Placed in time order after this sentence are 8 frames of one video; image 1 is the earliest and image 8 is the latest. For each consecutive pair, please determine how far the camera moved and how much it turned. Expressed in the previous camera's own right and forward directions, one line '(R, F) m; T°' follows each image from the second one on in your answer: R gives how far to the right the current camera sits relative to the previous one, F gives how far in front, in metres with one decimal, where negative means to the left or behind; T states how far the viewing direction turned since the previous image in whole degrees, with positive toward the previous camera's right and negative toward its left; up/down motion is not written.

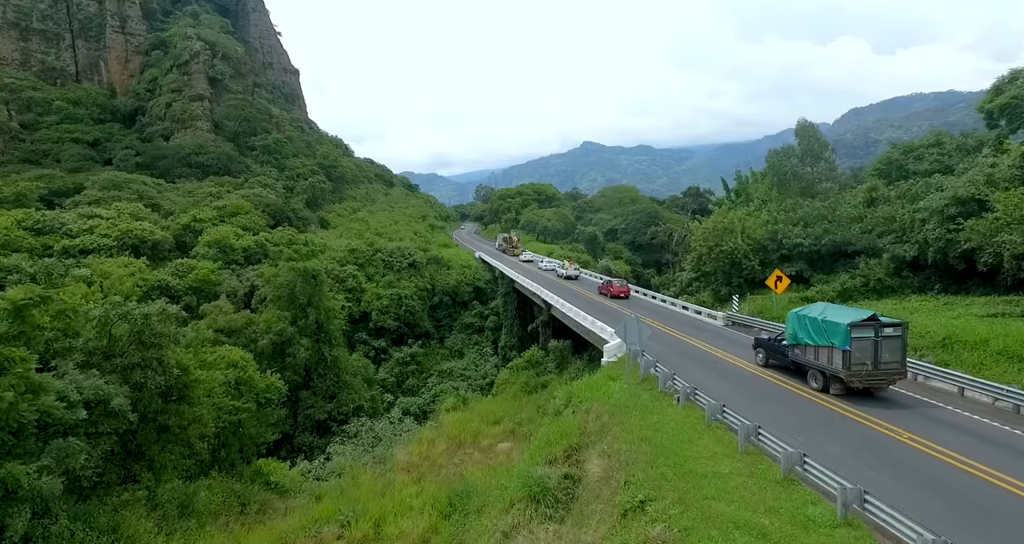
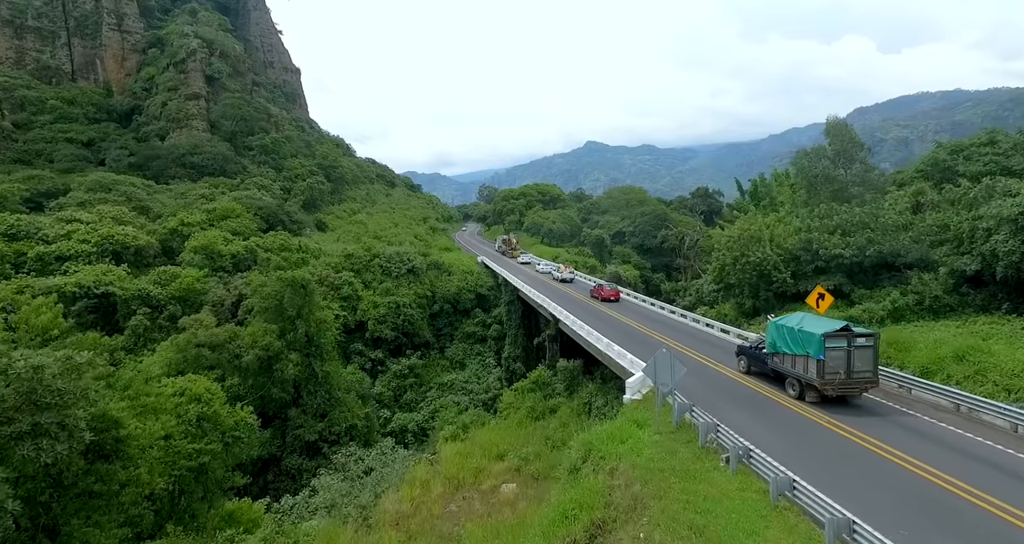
(-0.1, +2.2) m; 0°
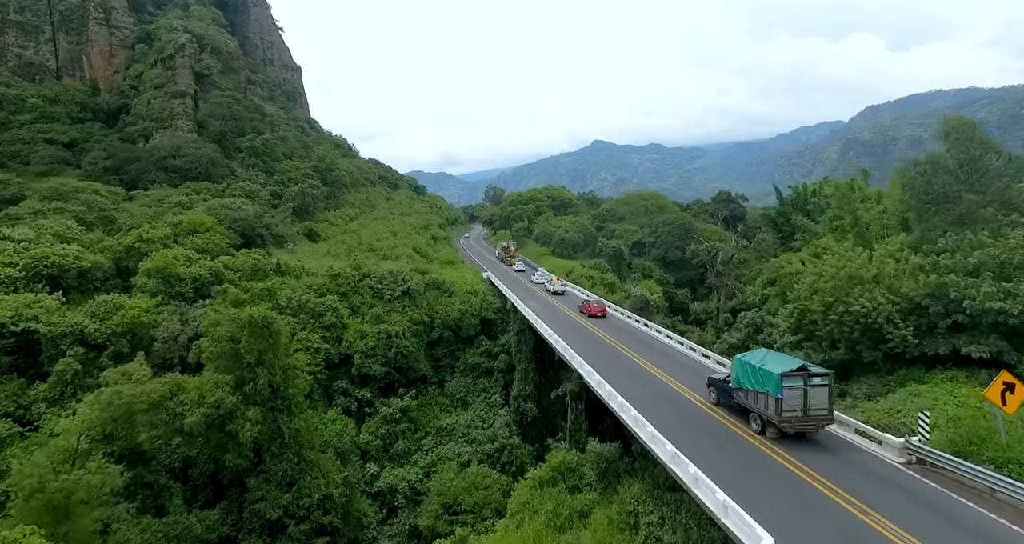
(-0.2, +5.6) m; -1°
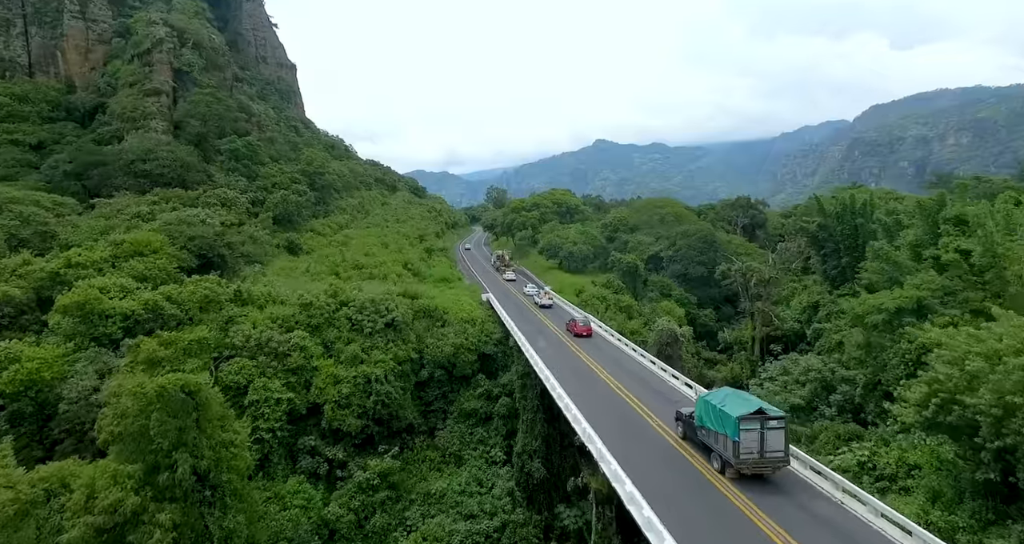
(-0.1, +5.8) m; 0°
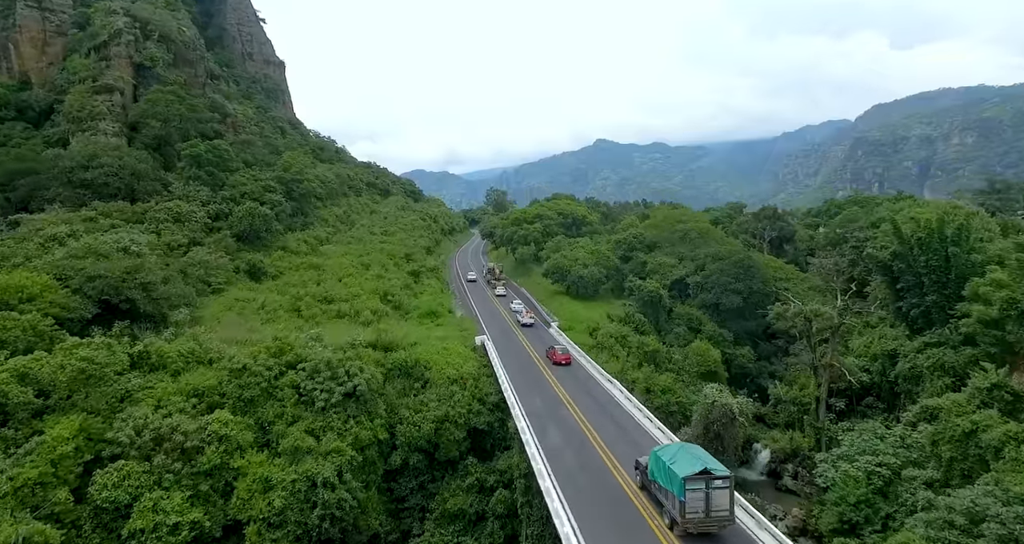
(0.0, +7.9) m; 0°
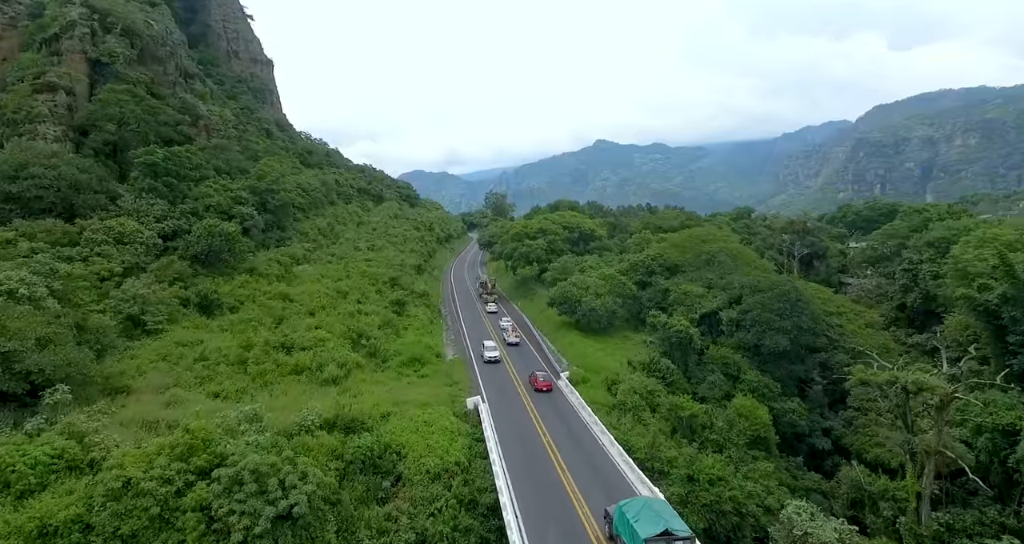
(-0.1, +7.2) m; 0°
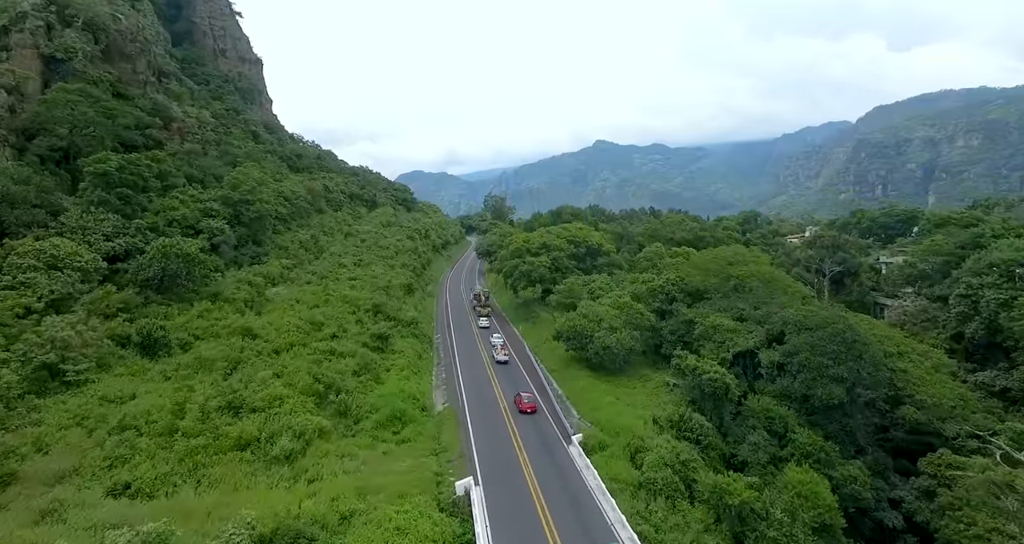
(-0.1, +6.0) m; 0°
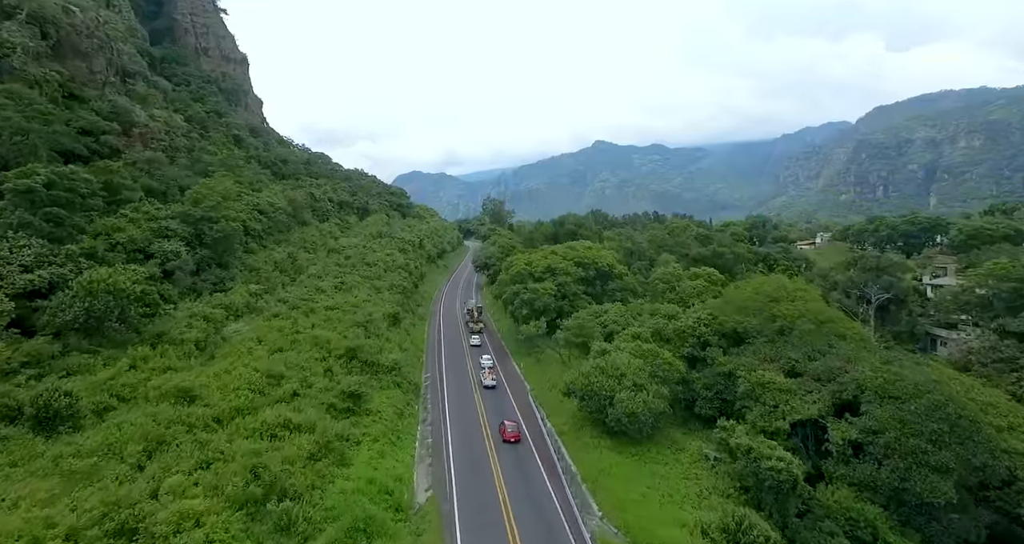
(-0.1, +7.0) m; 0°
